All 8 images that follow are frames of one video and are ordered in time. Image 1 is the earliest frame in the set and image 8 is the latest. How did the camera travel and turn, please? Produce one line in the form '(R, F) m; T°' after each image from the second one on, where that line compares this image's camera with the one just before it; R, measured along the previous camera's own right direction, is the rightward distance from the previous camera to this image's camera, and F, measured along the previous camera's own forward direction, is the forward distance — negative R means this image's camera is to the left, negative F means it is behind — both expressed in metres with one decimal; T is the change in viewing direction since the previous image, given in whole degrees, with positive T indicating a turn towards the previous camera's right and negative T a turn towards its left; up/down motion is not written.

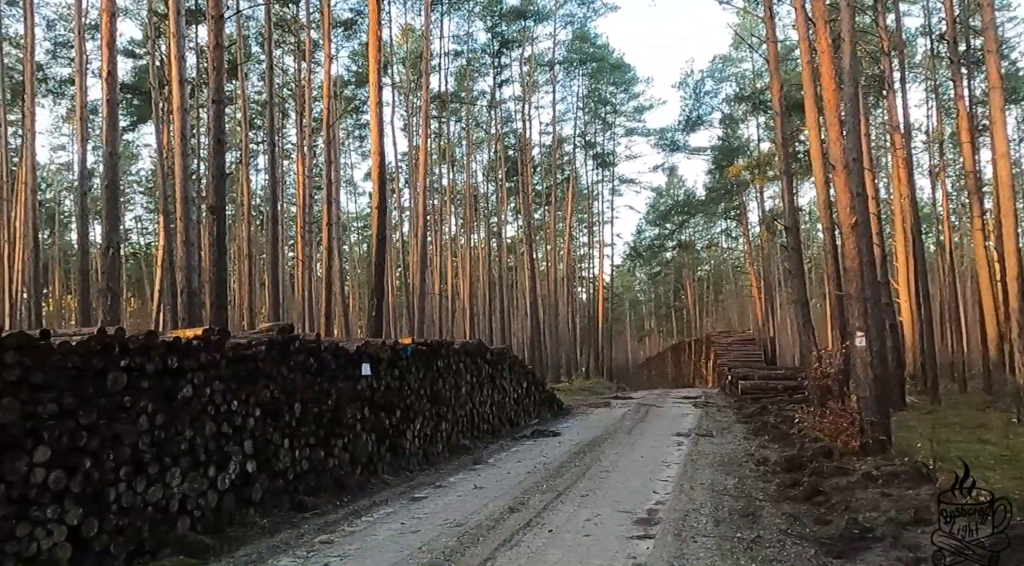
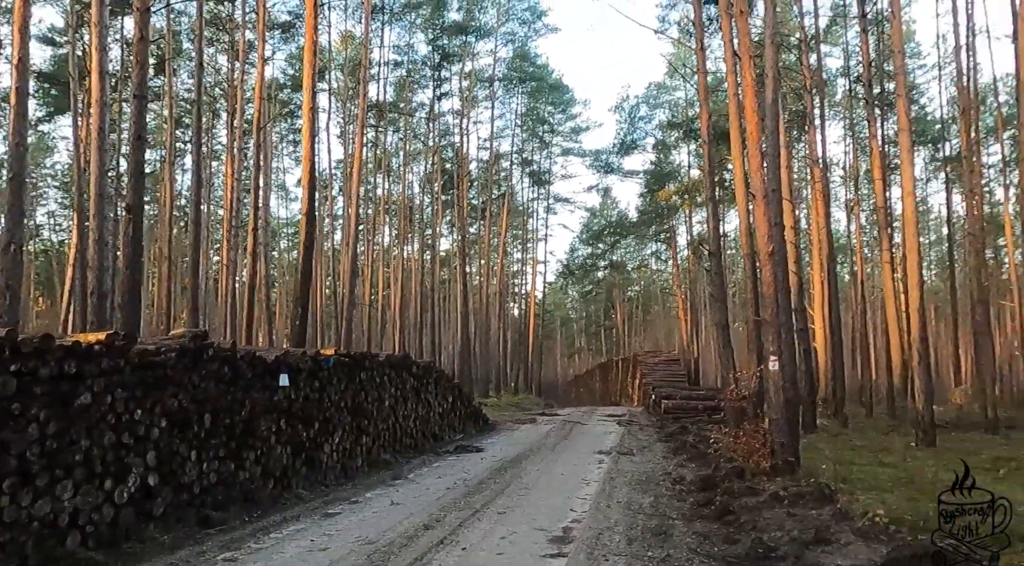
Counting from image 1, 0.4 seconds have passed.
(0.0, 0.0) m; +5°
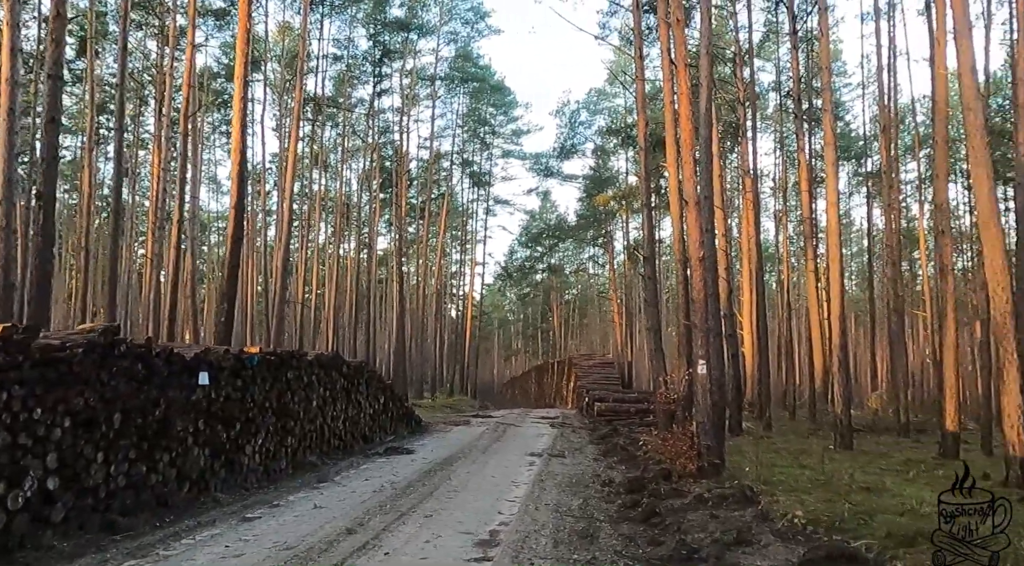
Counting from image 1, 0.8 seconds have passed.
(+0.1, +0.1) m; +4°
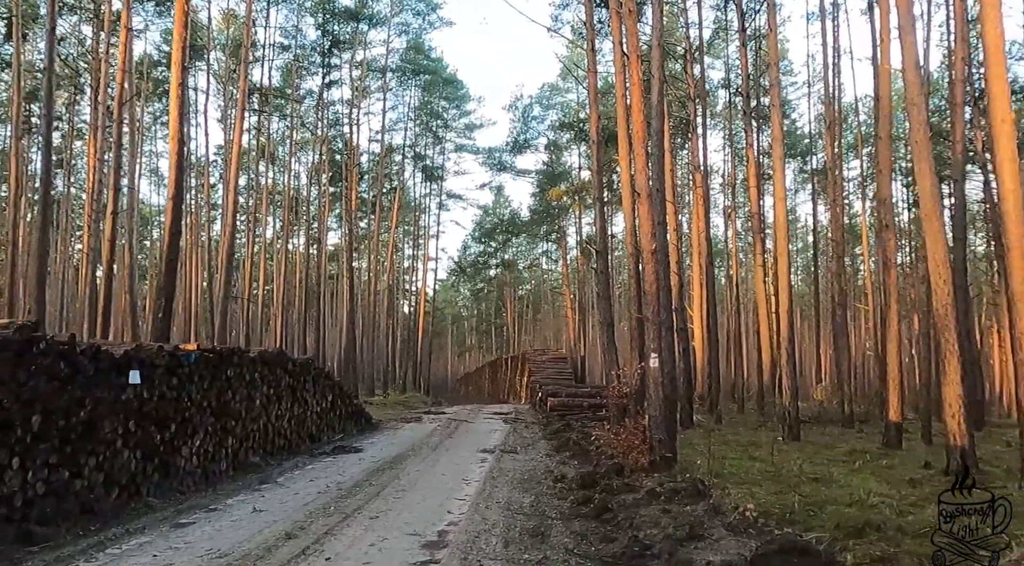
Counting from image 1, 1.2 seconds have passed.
(0.0, +0.2) m; +3°
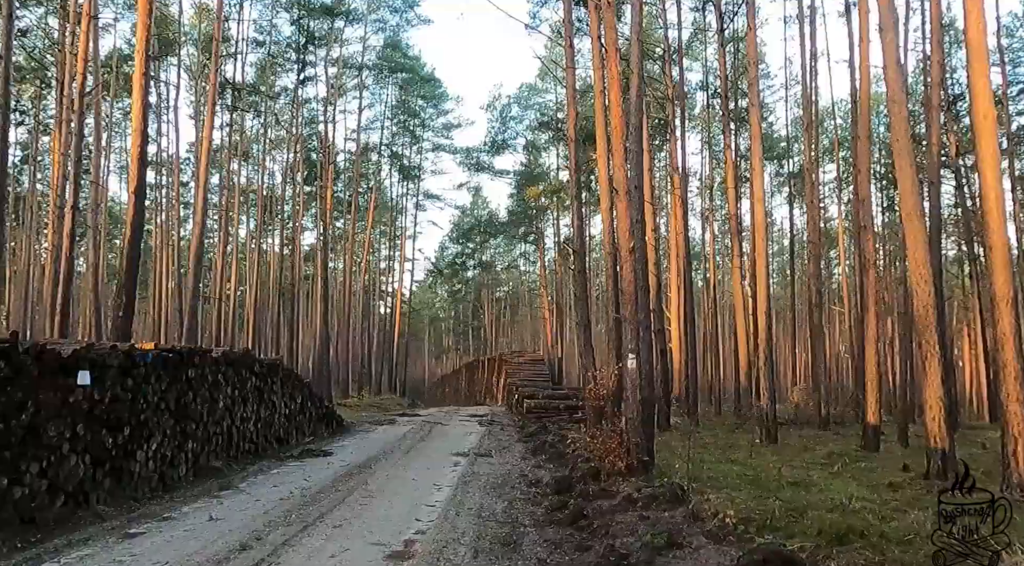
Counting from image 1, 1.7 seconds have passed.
(0.0, +0.3) m; +2°
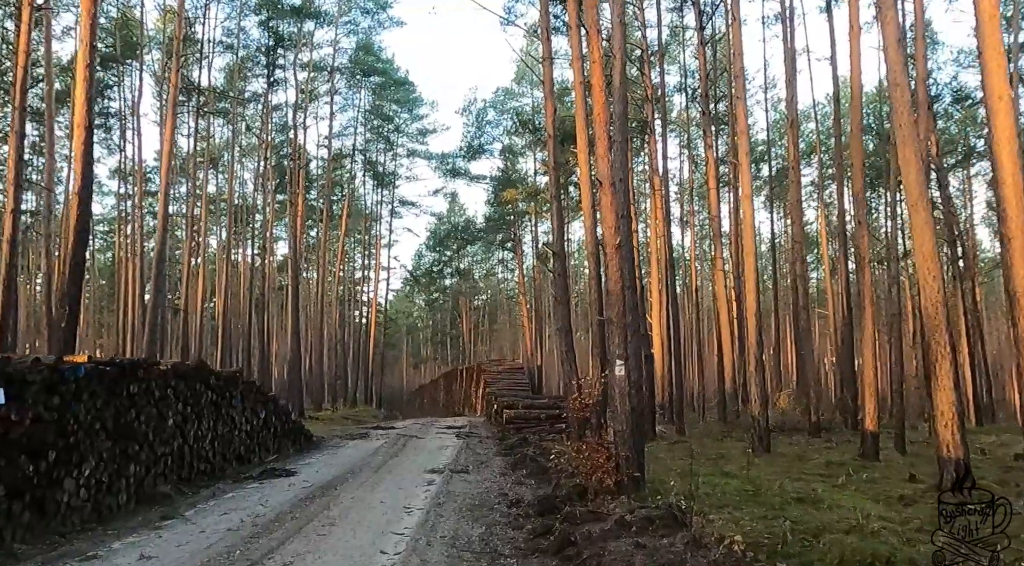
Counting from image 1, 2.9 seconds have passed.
(0.0, +0.7) m; +2°
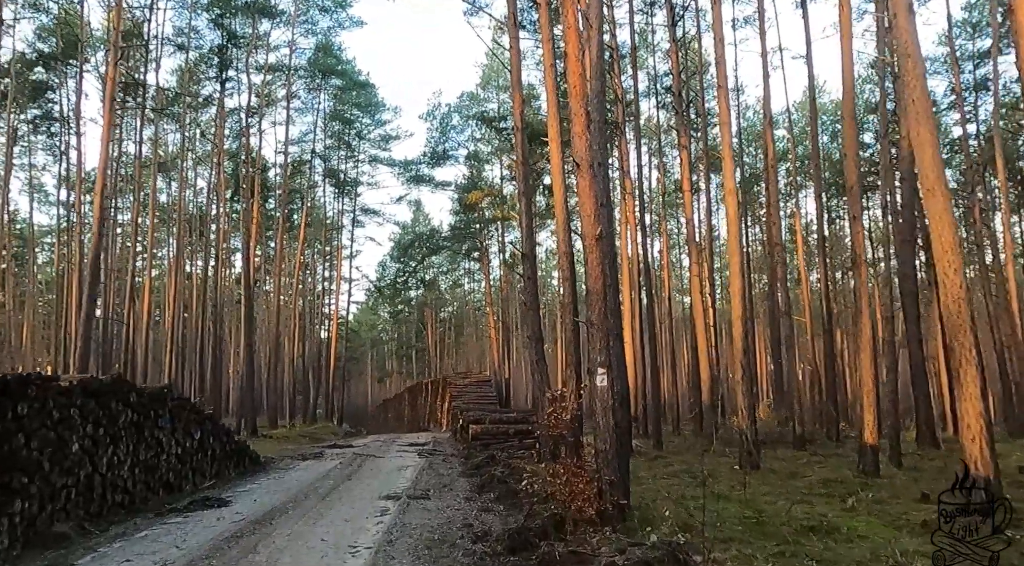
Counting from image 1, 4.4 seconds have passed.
(0.0, +1.1) m; +2°
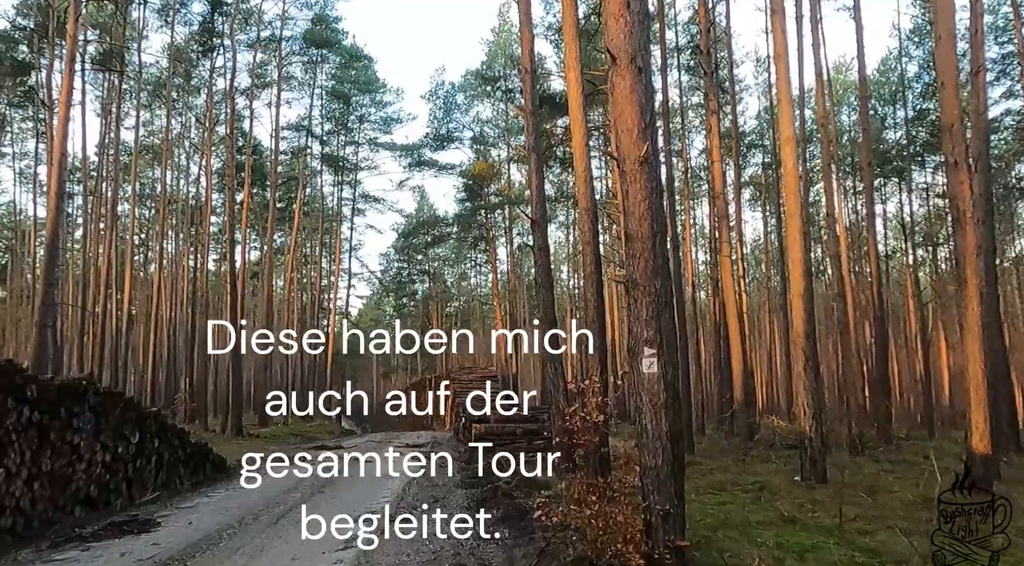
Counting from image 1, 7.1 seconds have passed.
(0.0, +2.1) m; -1°
